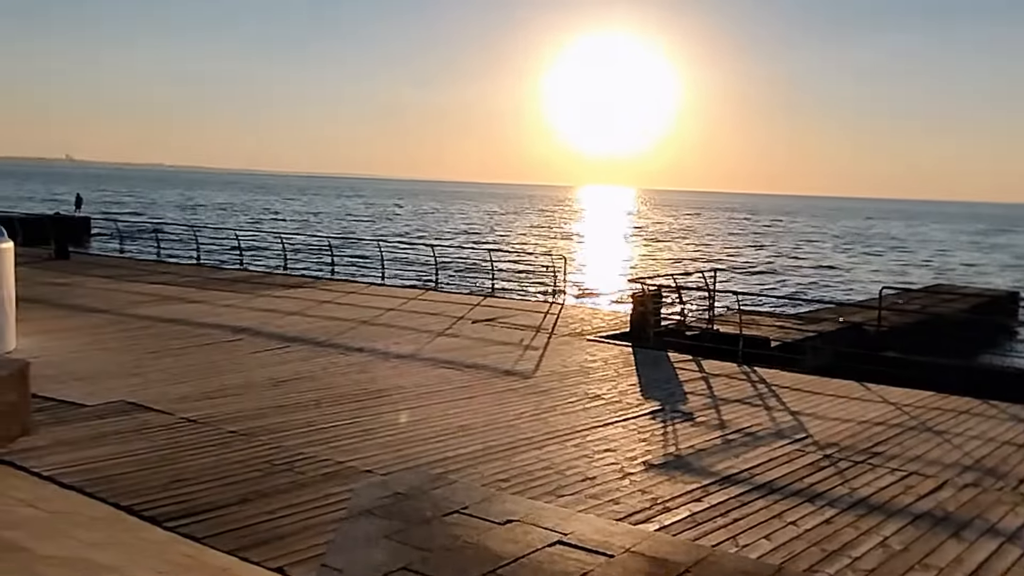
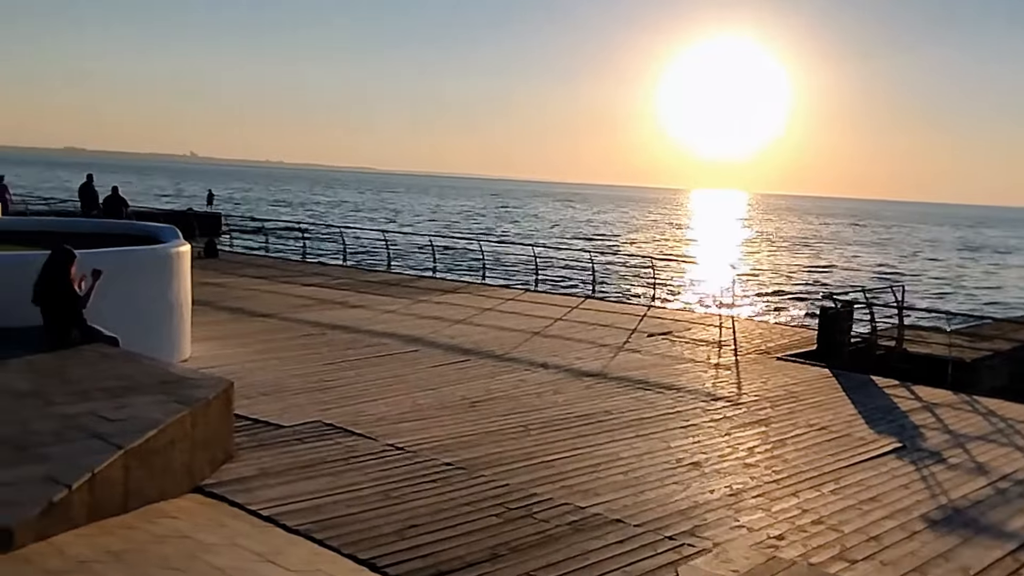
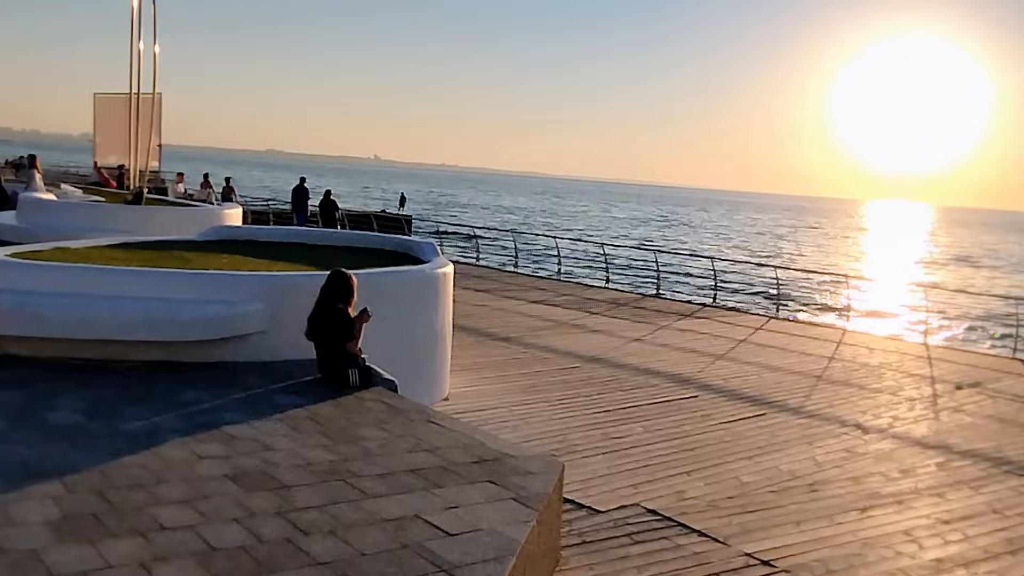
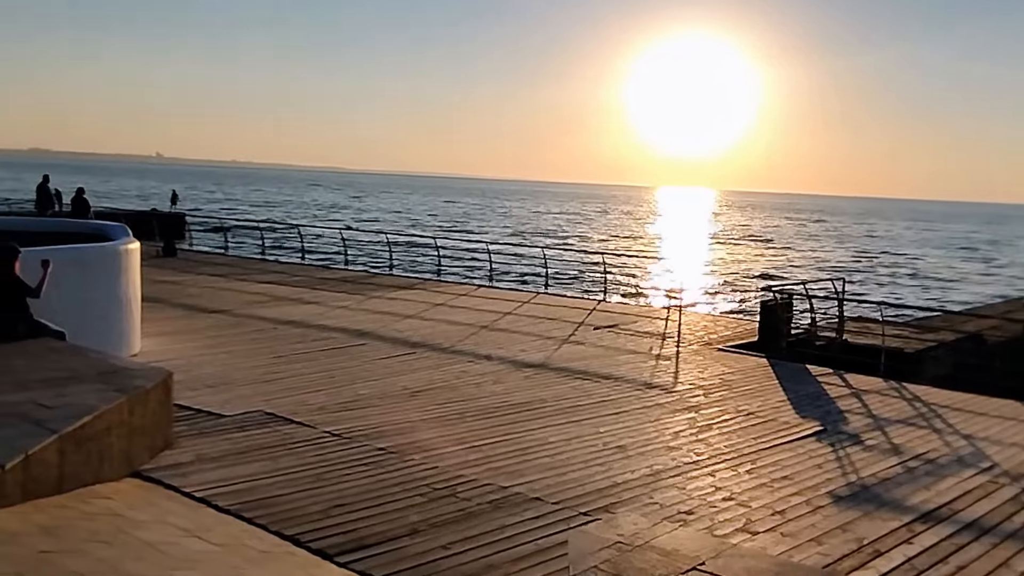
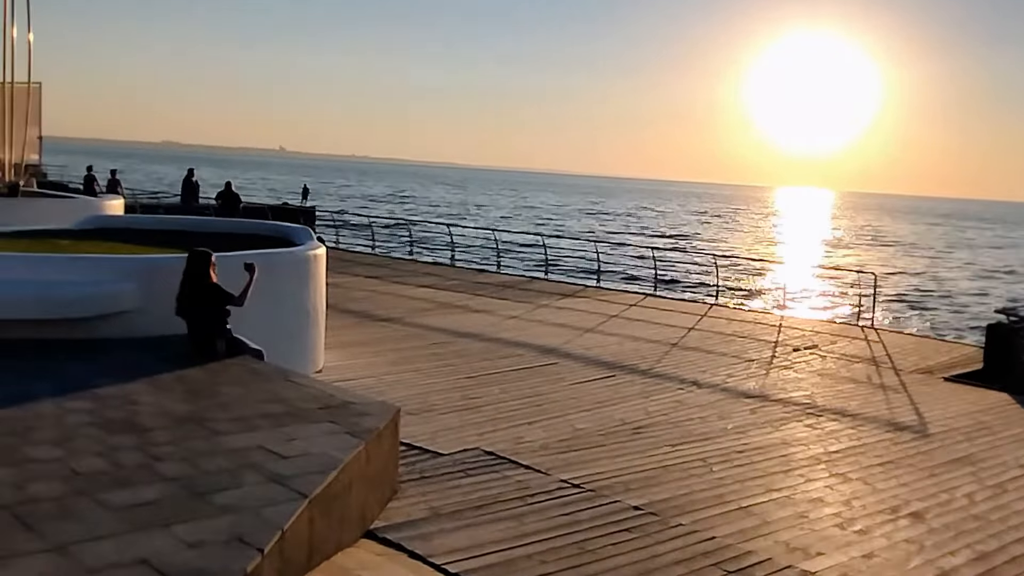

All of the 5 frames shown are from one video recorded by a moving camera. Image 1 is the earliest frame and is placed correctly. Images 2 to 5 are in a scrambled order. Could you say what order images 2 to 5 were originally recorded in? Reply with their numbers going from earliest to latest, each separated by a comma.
4, 2, 5, 3
